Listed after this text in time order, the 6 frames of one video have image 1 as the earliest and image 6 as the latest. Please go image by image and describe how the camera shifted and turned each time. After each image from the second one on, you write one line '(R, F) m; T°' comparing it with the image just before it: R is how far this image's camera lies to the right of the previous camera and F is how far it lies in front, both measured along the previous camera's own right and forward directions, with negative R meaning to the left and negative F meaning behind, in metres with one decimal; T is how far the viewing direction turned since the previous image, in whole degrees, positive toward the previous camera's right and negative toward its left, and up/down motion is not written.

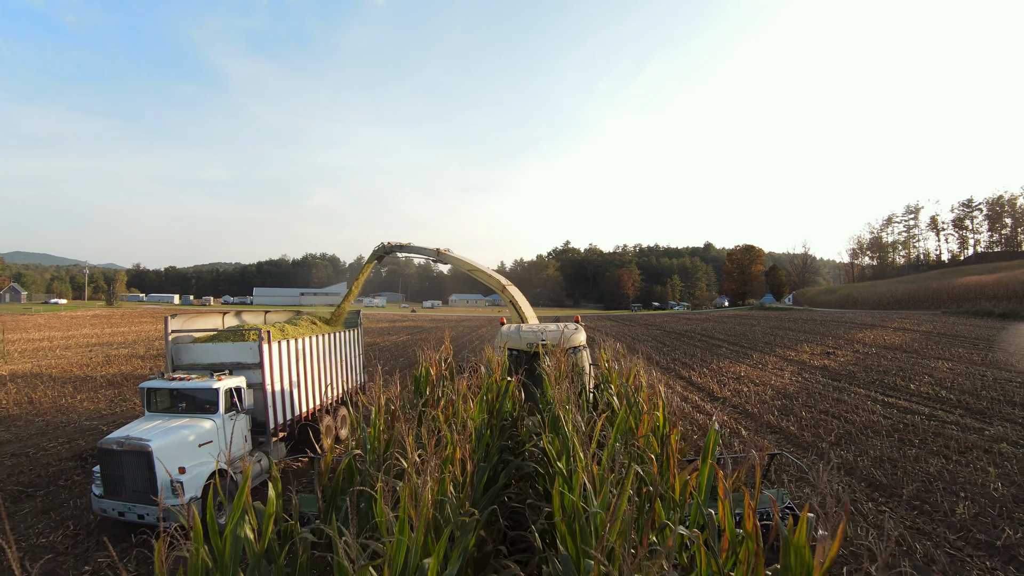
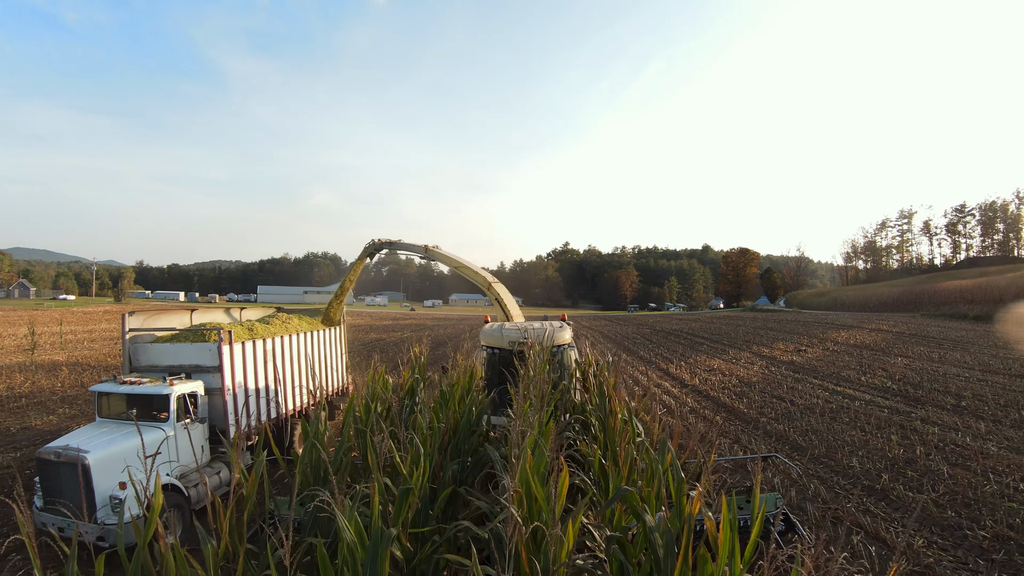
(+0.1, -1.1) m; 0°
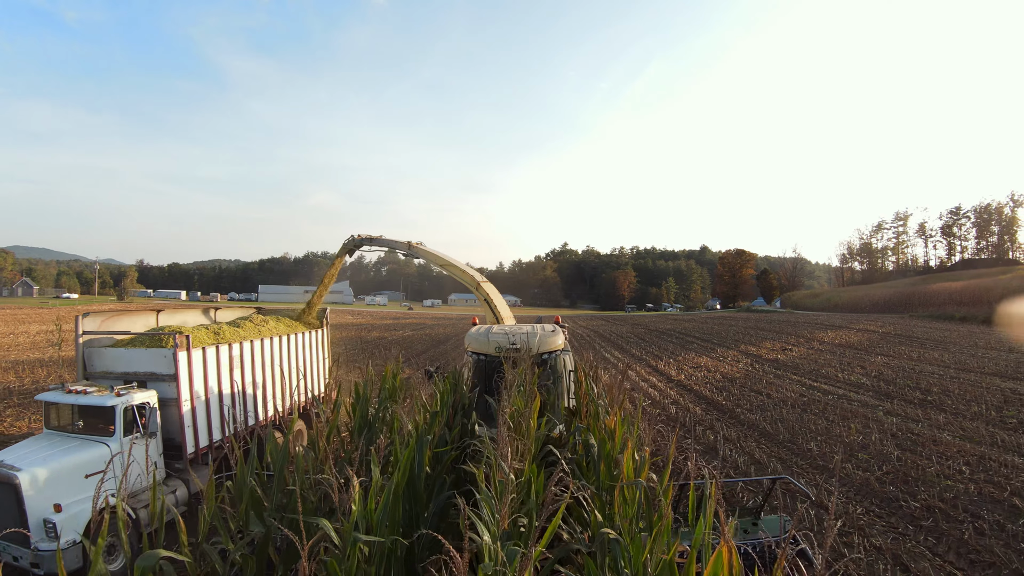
(0.0, -0.6) m; 0°
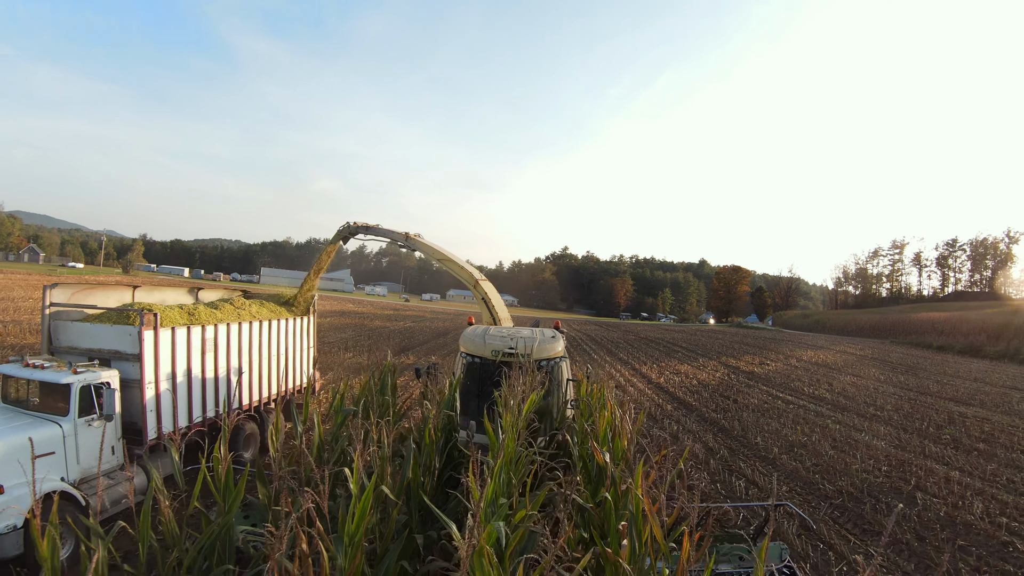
(-0.1, -1.0) m; 0°
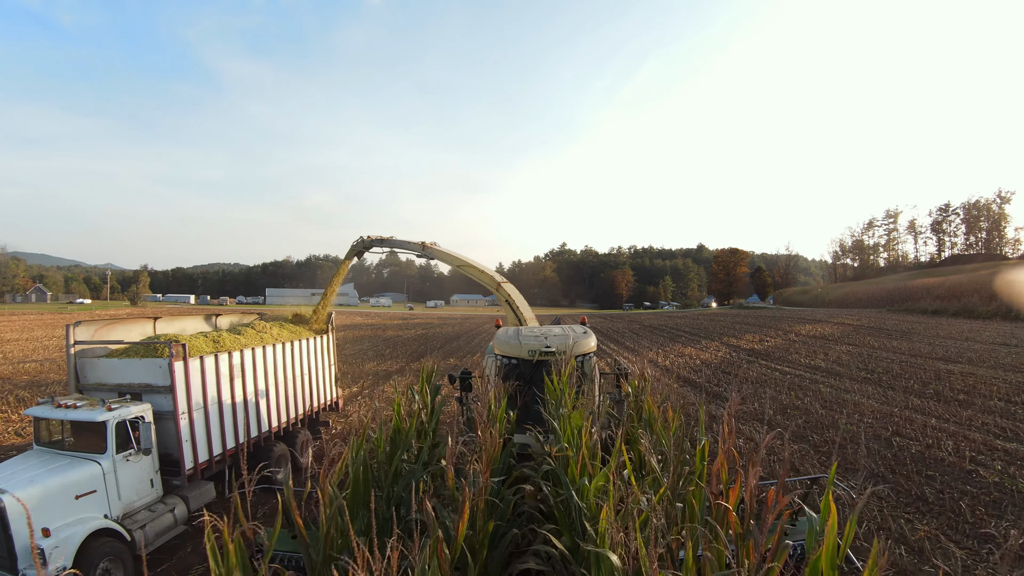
(-0.2, -0.8) m; 0°
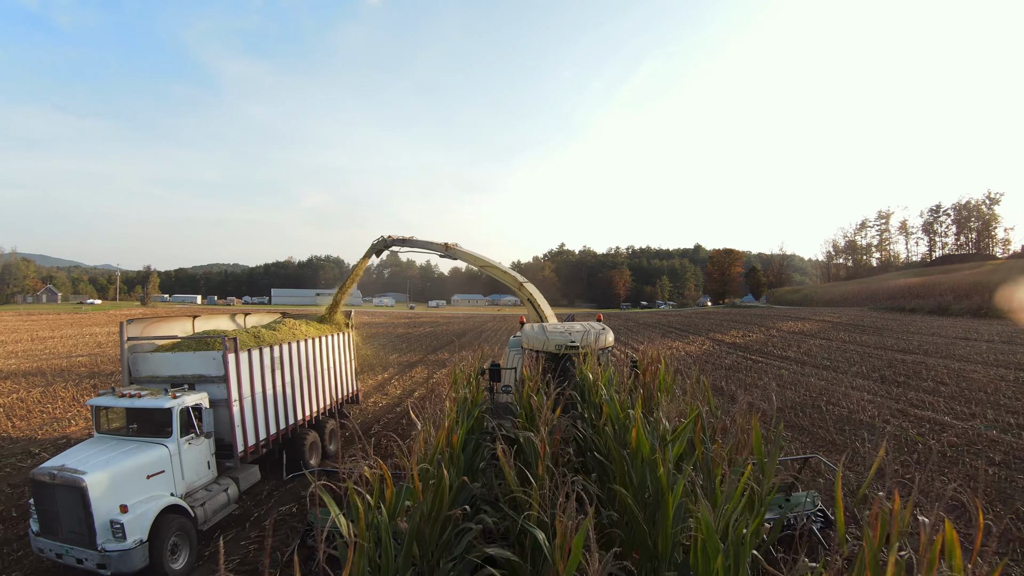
(-0.2, -1.6) m; 0°
